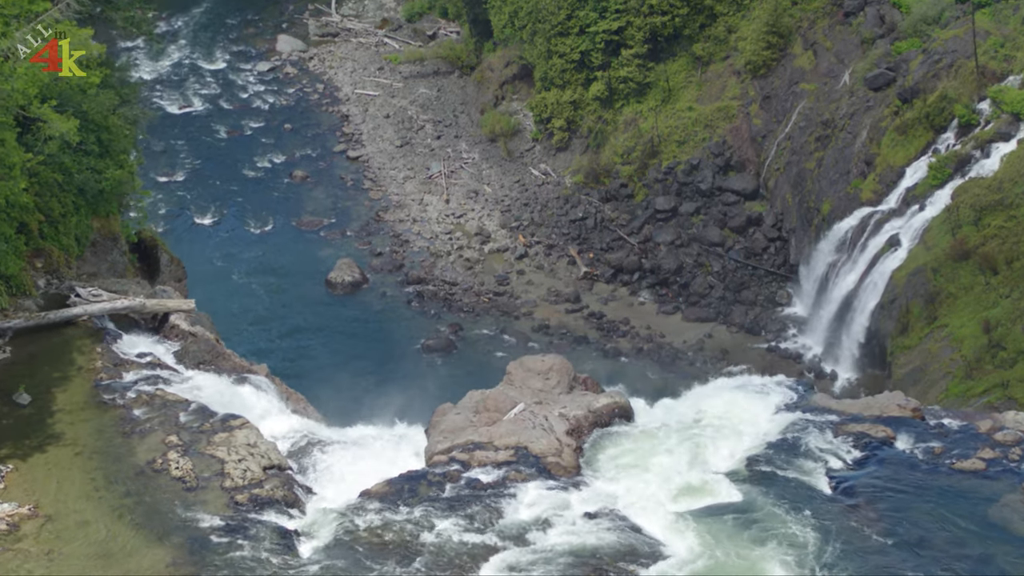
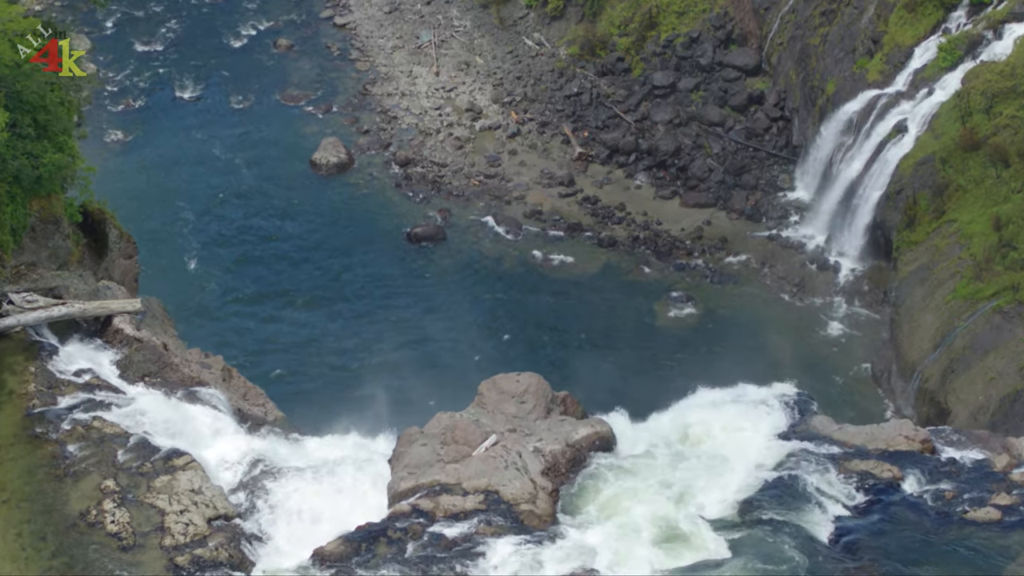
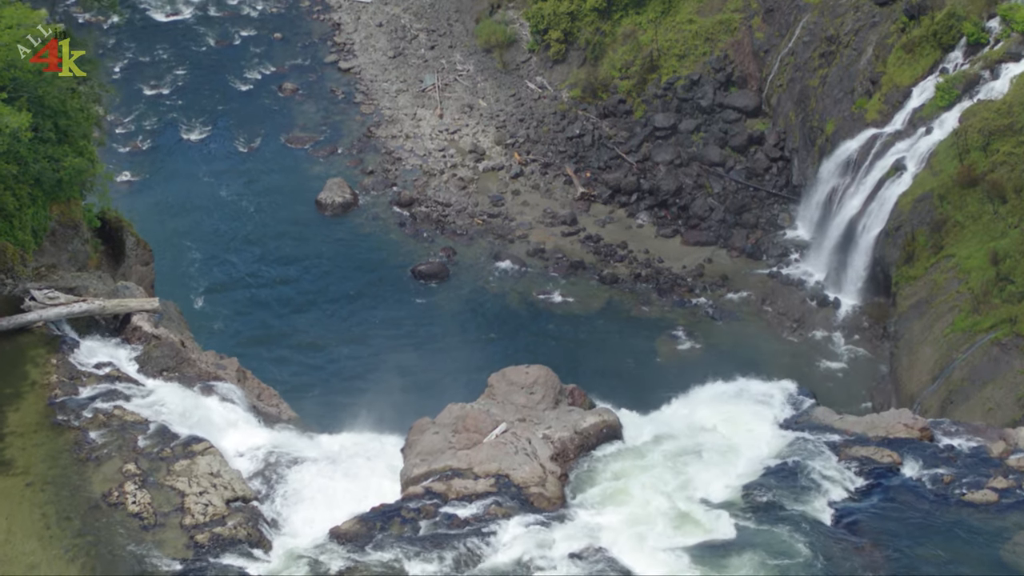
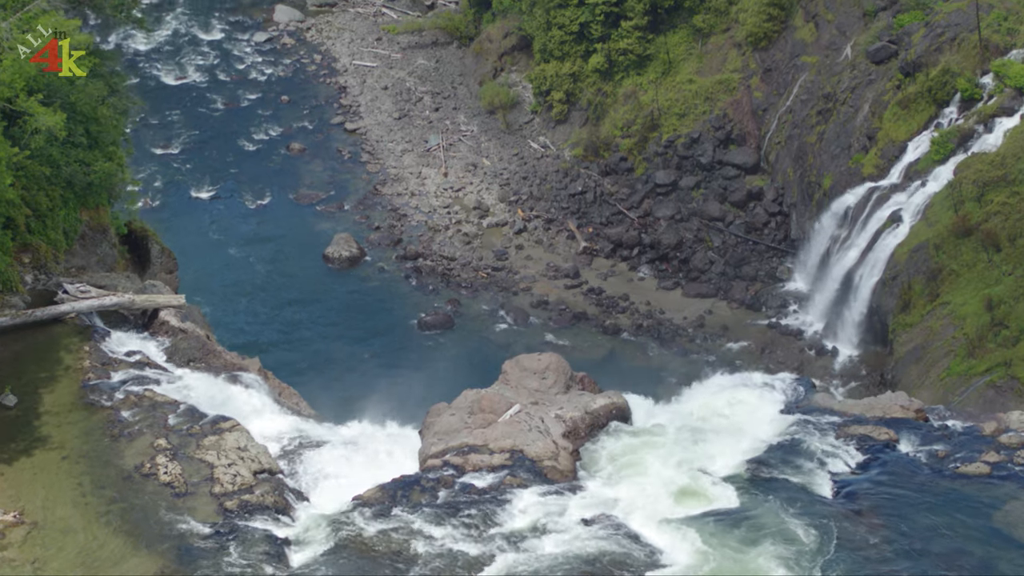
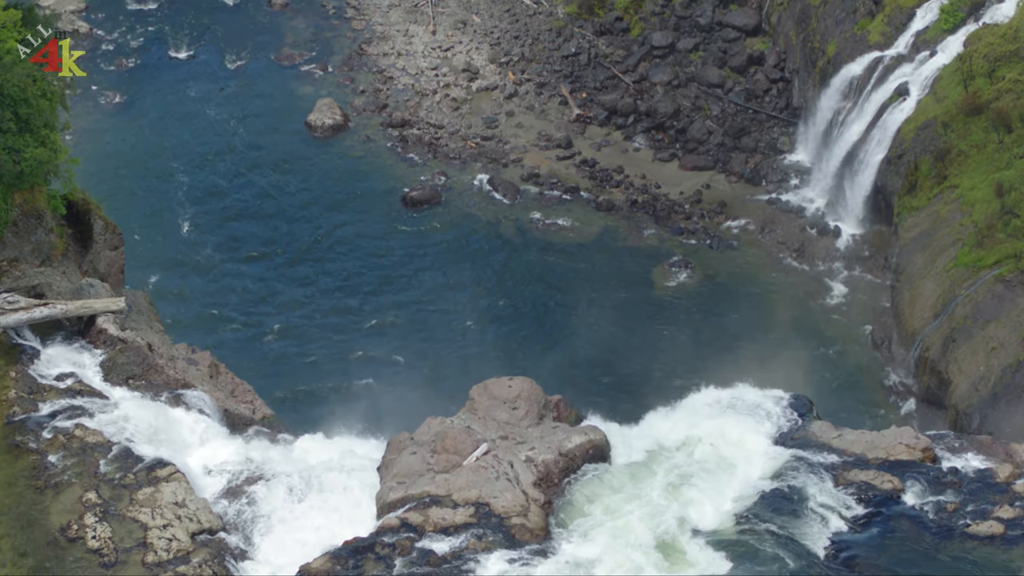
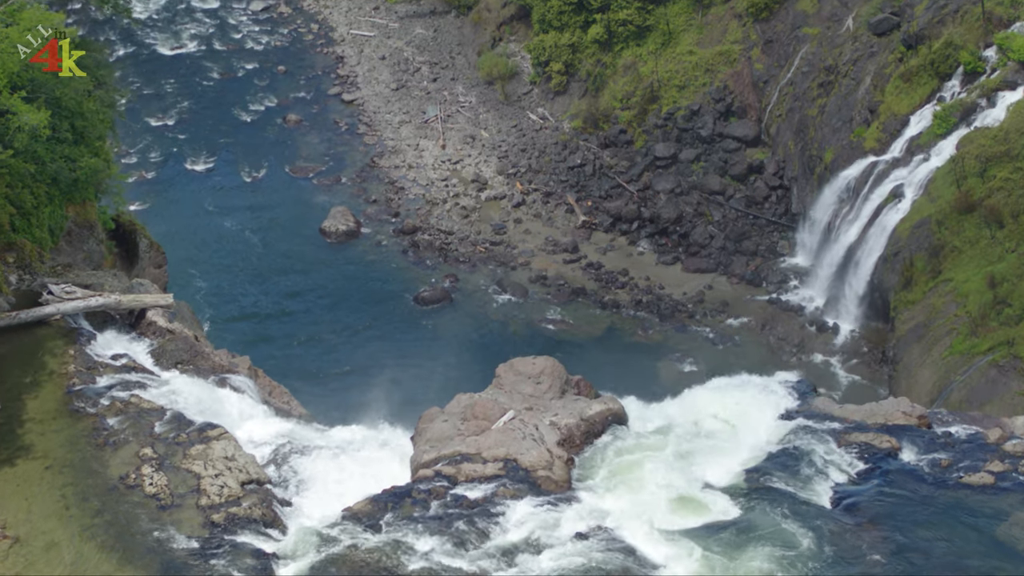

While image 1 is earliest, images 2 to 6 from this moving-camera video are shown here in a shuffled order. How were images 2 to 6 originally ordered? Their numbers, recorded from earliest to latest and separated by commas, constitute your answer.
4, 6, 3, 2, 5
